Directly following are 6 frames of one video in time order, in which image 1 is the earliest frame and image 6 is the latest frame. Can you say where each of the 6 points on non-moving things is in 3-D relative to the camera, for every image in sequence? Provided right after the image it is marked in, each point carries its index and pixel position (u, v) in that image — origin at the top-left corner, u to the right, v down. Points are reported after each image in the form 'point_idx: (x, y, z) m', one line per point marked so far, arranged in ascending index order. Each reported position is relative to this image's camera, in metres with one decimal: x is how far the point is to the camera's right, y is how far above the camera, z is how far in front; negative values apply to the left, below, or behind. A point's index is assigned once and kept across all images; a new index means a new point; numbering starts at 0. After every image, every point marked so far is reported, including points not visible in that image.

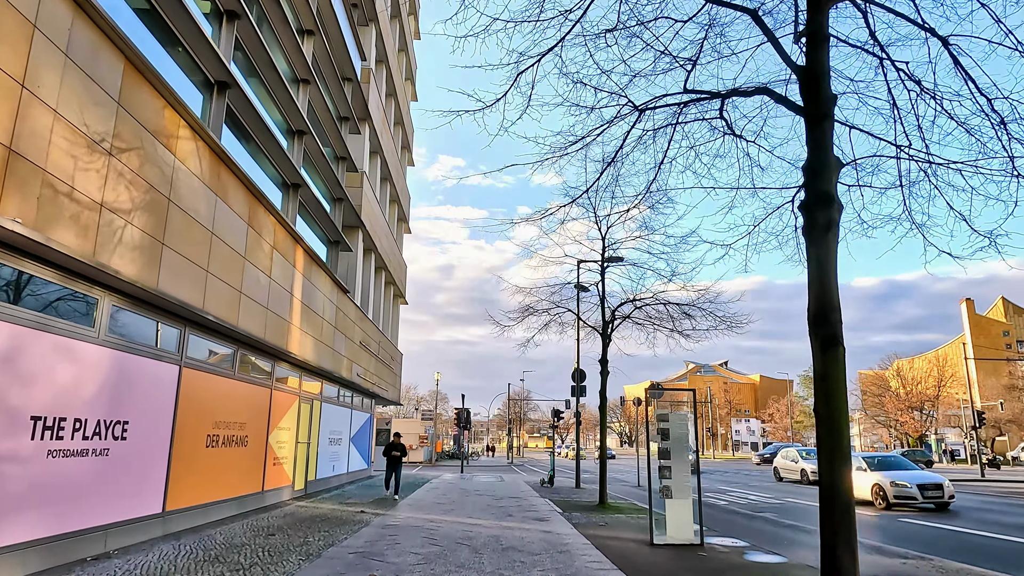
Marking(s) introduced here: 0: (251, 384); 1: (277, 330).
0: (-5.0, -1.9, +11.8) m
1: (-4.7, -0.8, +12.3) m
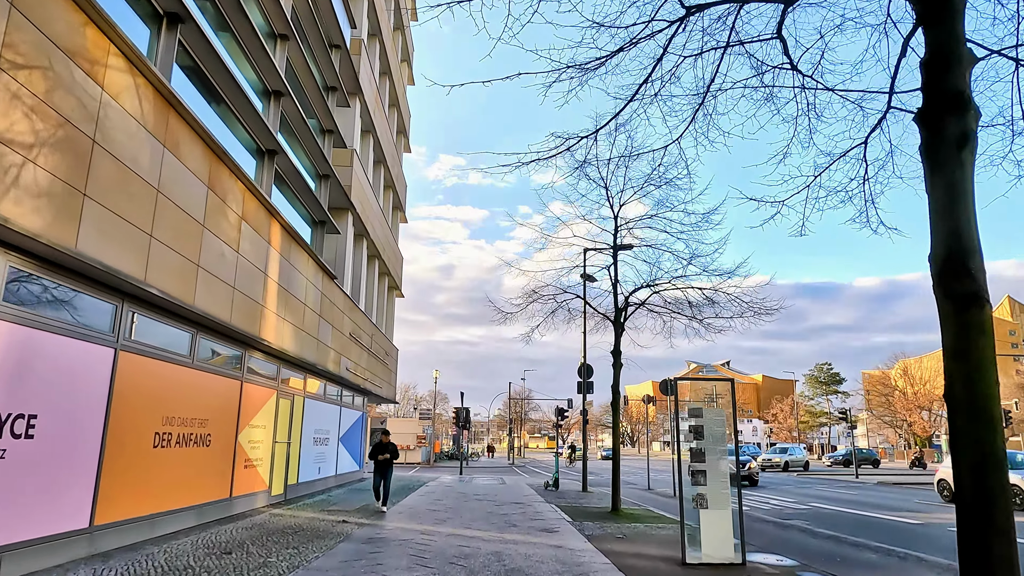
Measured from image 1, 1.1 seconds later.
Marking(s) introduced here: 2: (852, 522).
0: (-5.0, -1.5, +10.3) m
1: (-4.7, -0.4, +10.7) m
2: (+7.7, -5.3, +13.9) m
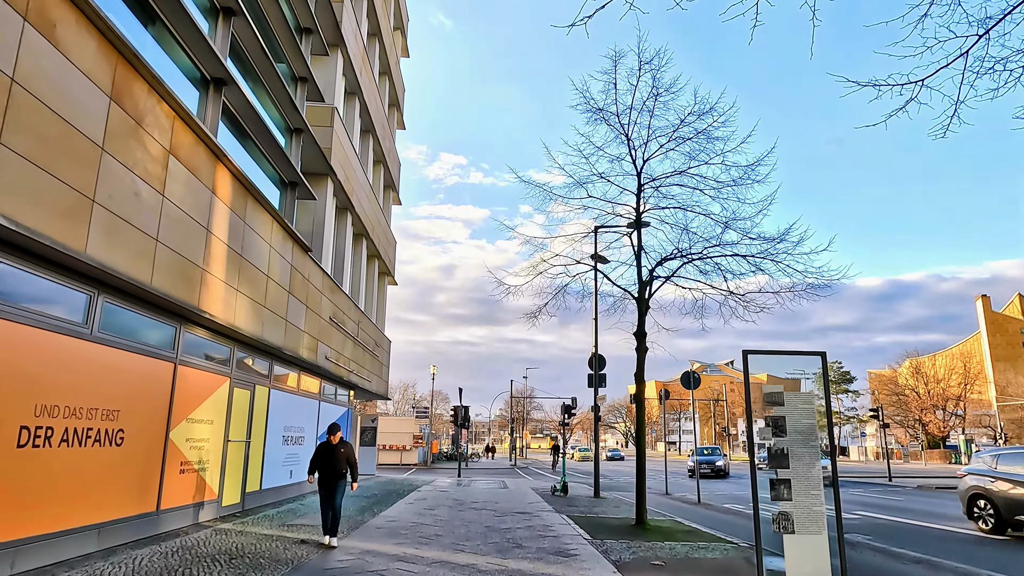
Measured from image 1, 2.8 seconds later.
0: (-4.9, -0.9, +7.9) m
1: (-4.6, +0.2, +8.4) m
2: (+7.7, -4.7, +11.5) m
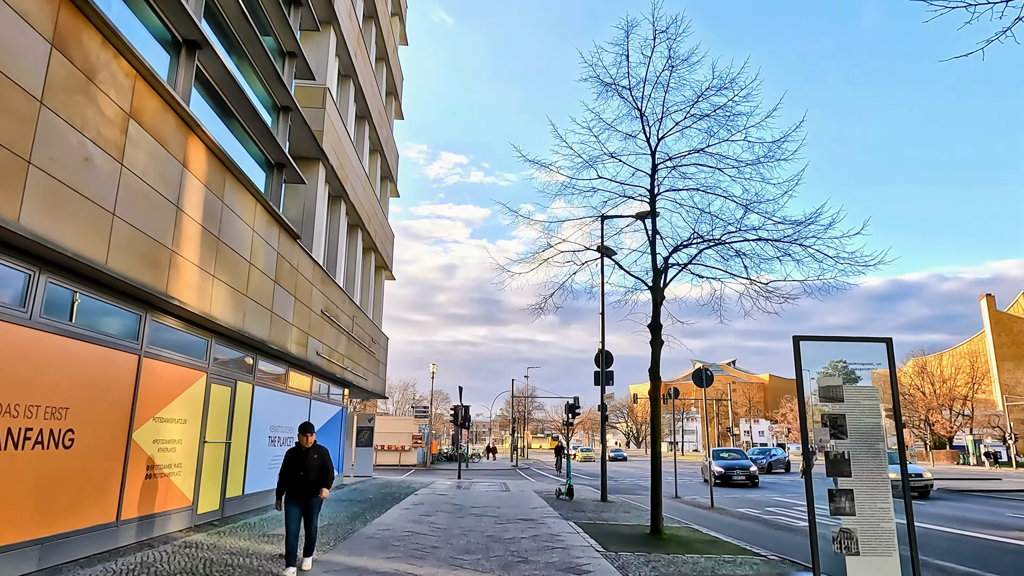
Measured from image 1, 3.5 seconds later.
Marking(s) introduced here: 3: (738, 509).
0: (-4.9, -0.6, +7.0) m
1: (-4.5, +0.4, +7.5) m
2: (+7.8, -4.5, +10.6) m
3: (+6.1, -6.0, +16.7) m
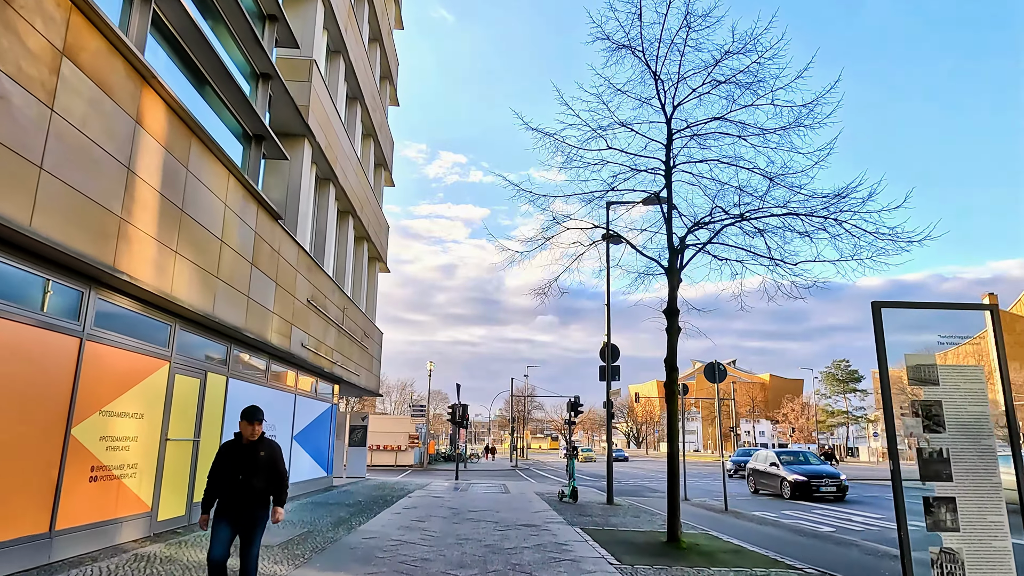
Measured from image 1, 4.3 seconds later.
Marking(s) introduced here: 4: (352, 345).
0: (-4.8, -0.3, +5.9) m
1: (-4.5, +0.7, +6.4) m
2: (+7.8, -4.2, +9.5) m
3: (+6.1, -5.7, +15.6) m
4: (-5.0, -1.8, +19.2) m
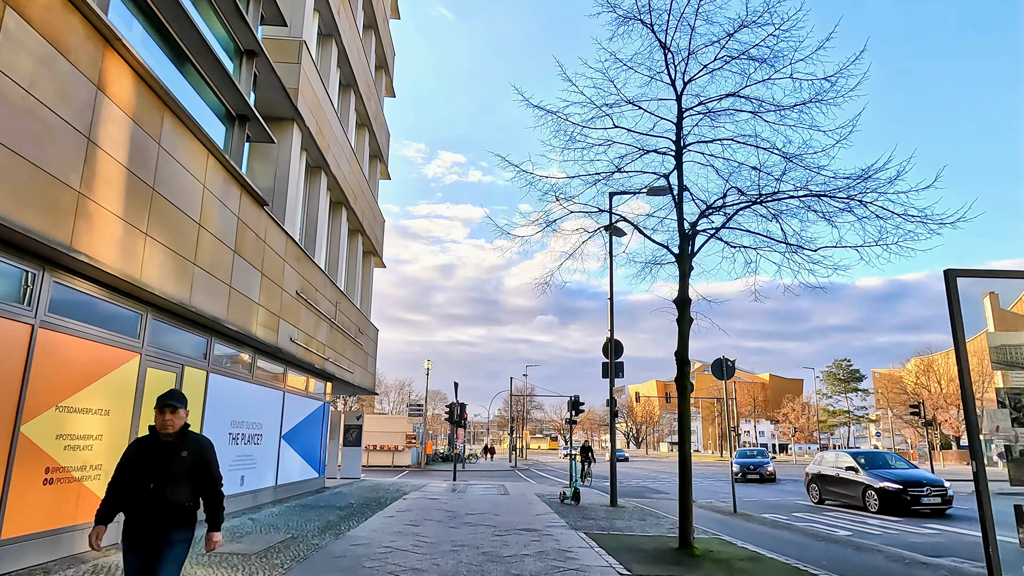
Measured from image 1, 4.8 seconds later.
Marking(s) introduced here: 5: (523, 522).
0: (-4.8, -0.1, +5.2) m
1: (-4.5, +0.9, +5.7) m
2: (+7.8, -4.0, +8.8) m
3: (+6.1, -5.5, +14.9) m
4: (-5.0, -1.6, +18.5) m
5: (+0.2, -4.2, +11.0) m
